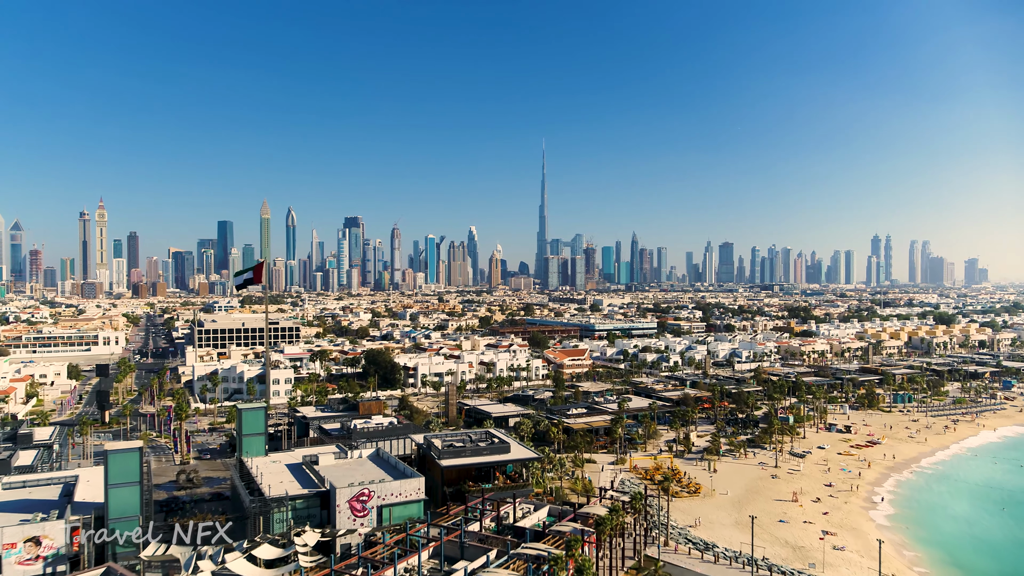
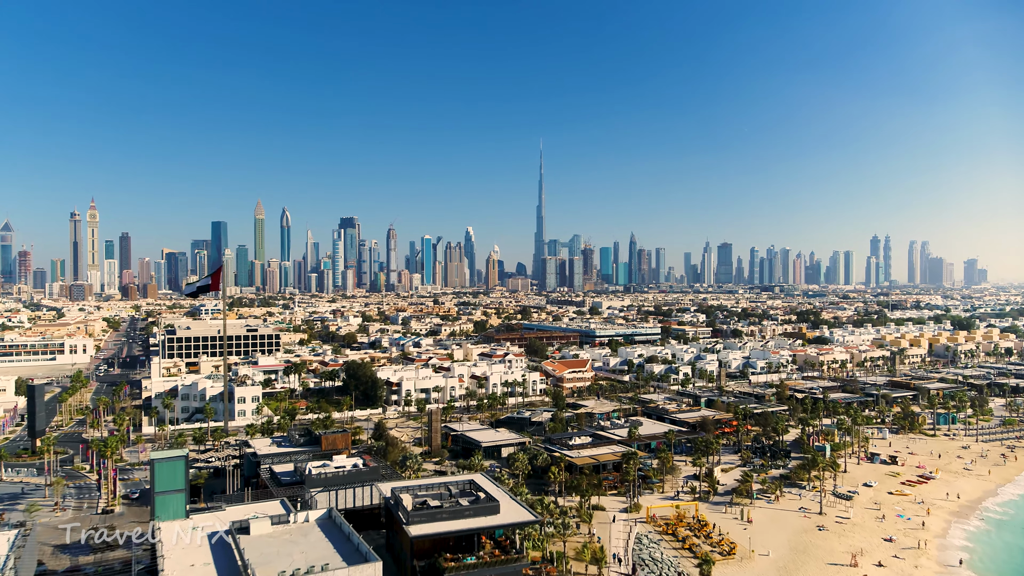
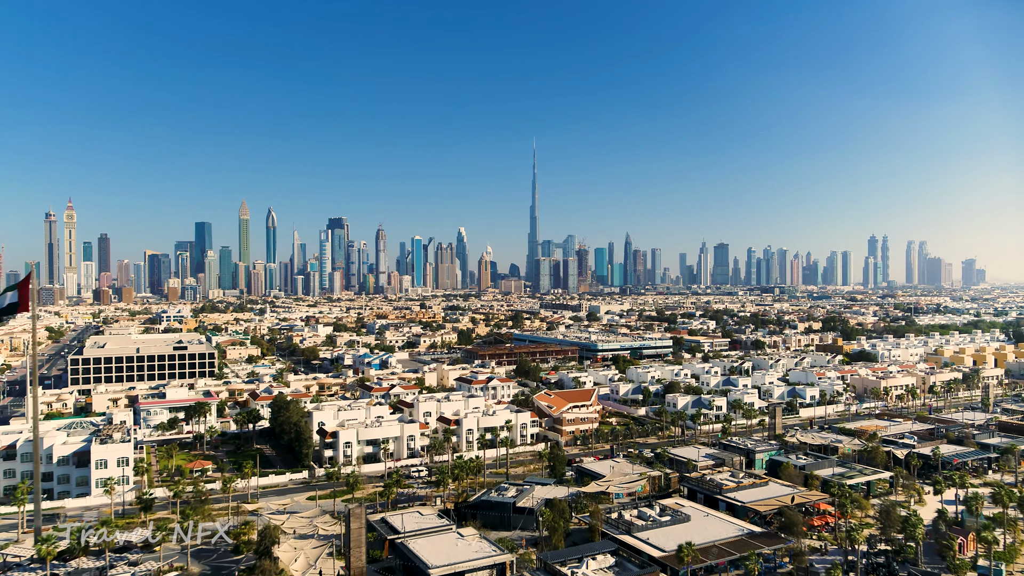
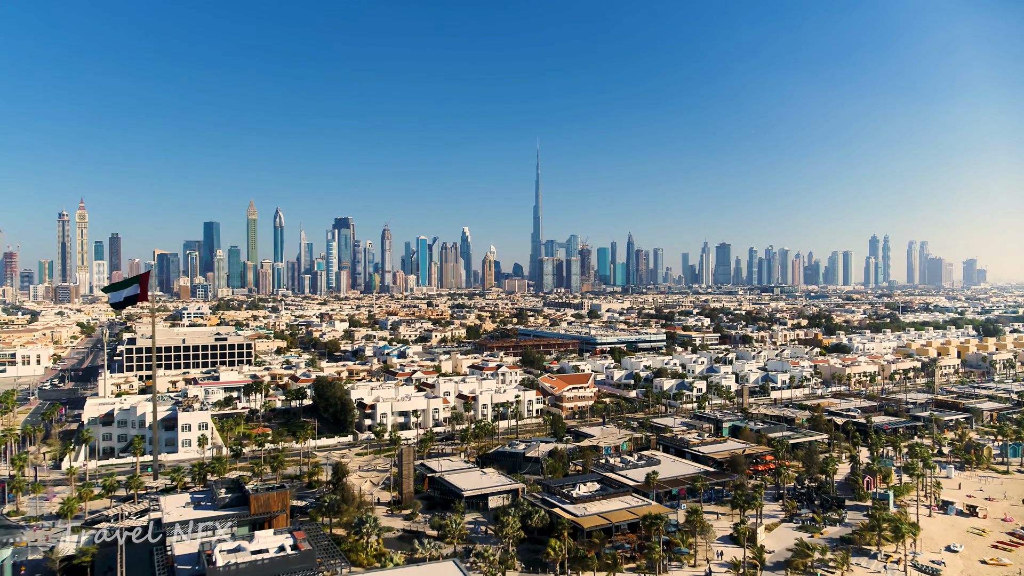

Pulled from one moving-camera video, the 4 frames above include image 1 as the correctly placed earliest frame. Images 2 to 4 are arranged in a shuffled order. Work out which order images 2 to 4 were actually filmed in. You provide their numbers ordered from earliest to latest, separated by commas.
2, 4, 3
